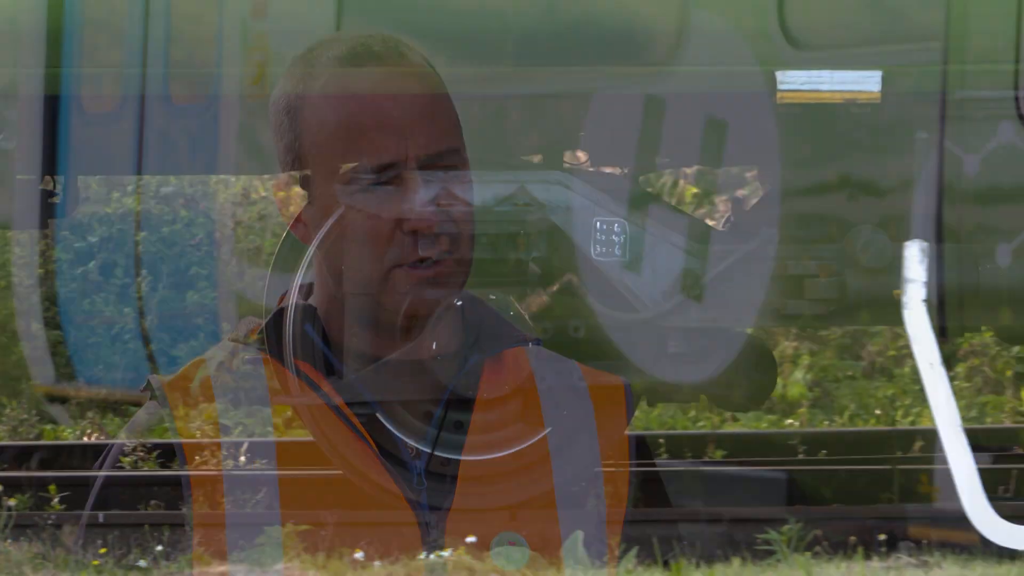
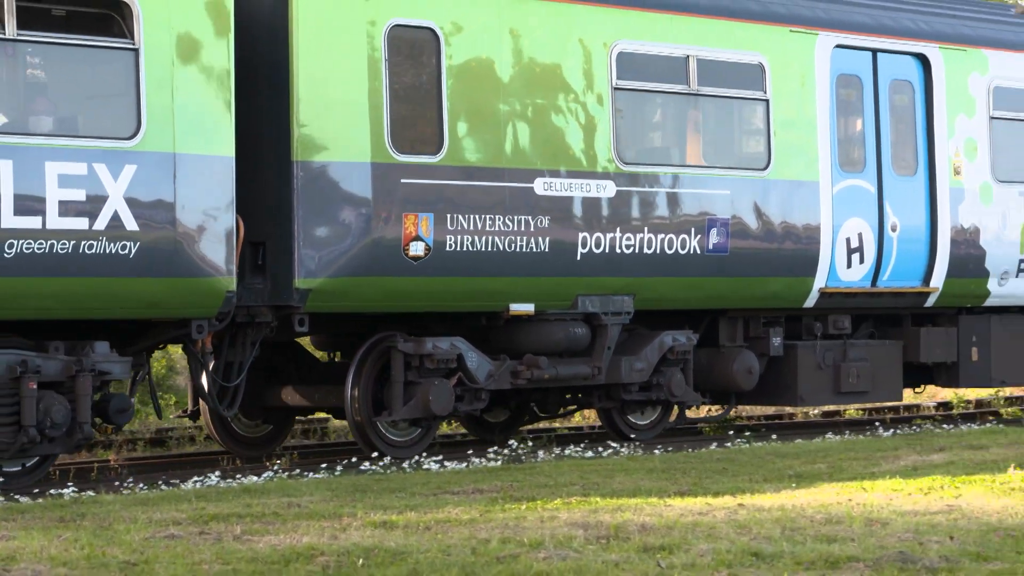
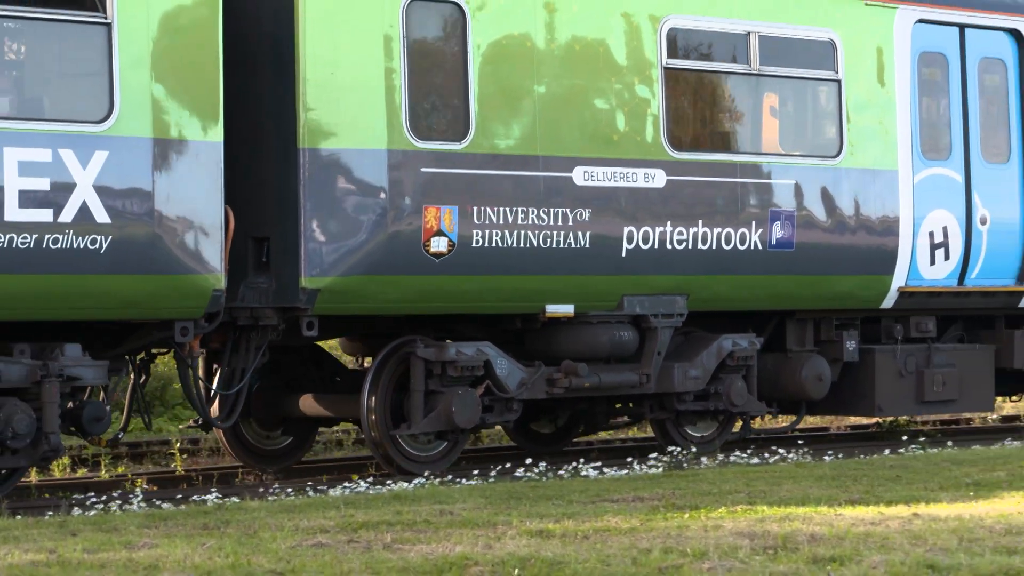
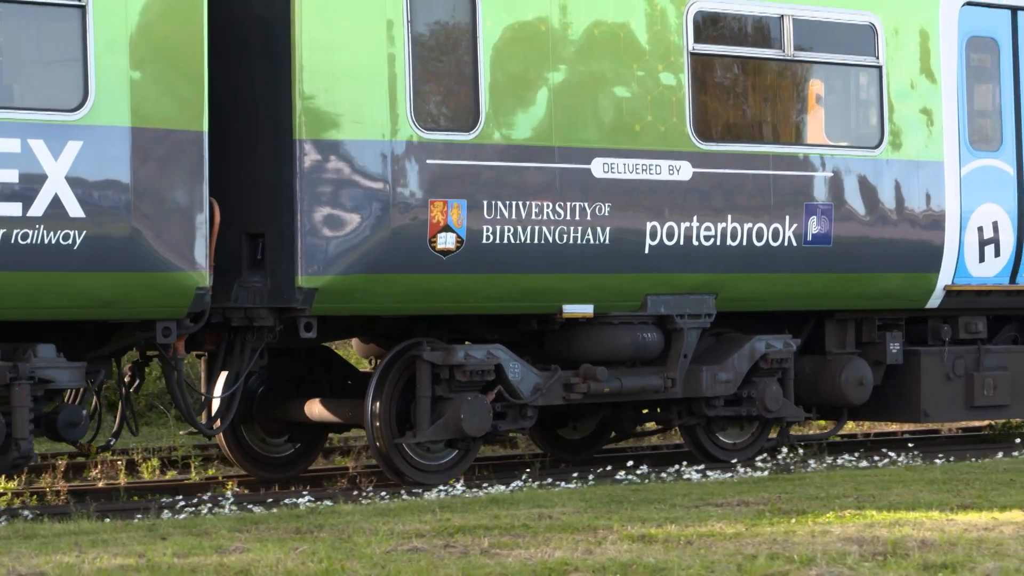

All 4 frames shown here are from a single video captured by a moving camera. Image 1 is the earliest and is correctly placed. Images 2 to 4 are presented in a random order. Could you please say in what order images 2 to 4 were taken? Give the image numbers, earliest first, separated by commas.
4, 3, 2
